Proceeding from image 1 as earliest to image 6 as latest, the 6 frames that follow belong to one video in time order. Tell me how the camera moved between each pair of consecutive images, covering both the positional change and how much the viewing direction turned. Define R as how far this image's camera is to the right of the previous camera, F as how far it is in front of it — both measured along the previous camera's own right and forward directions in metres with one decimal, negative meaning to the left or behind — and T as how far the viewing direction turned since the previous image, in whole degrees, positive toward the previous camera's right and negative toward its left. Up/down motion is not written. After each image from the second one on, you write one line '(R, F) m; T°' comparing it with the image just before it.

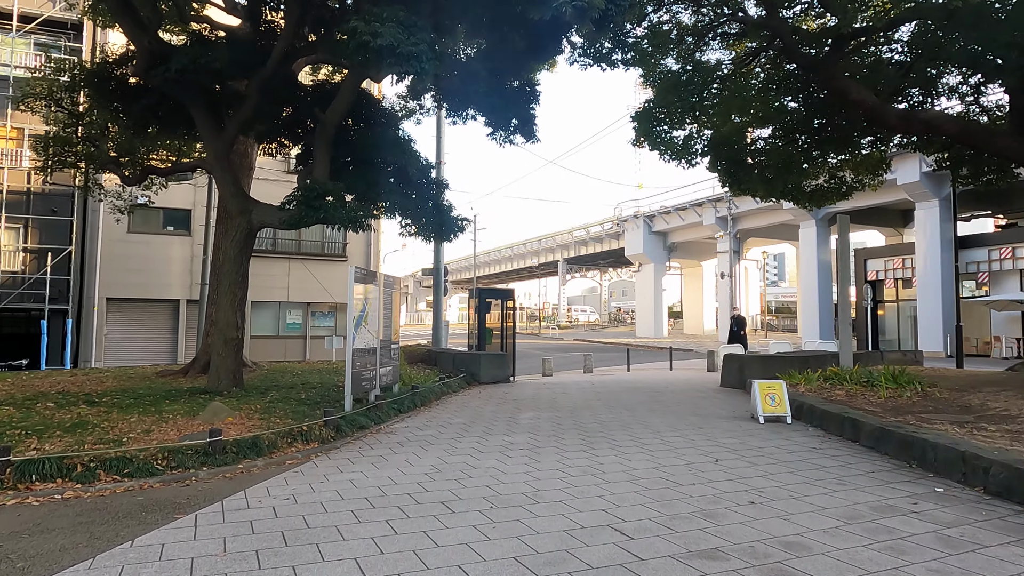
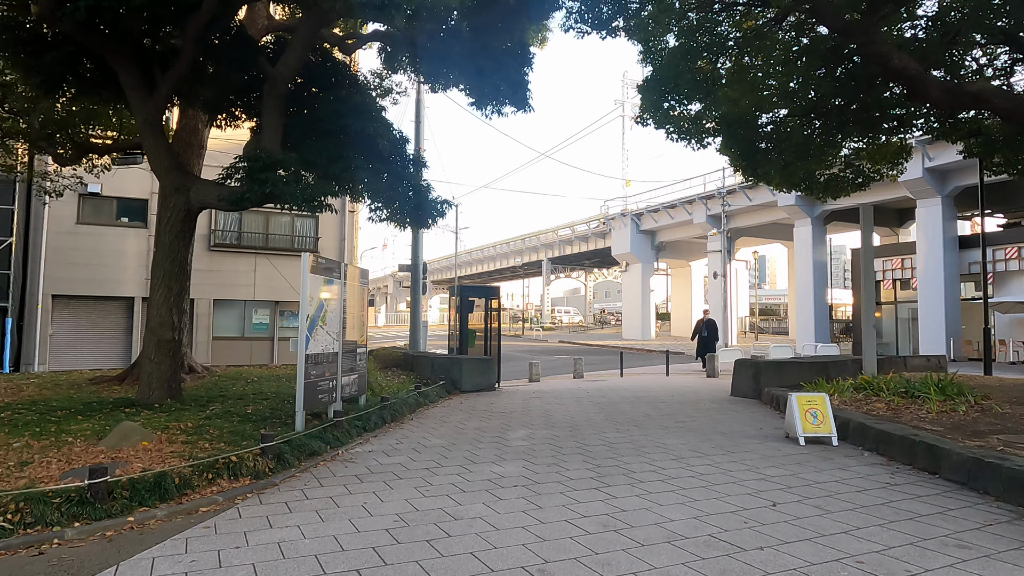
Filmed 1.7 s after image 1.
(-0.1, +1.6) m; +2°
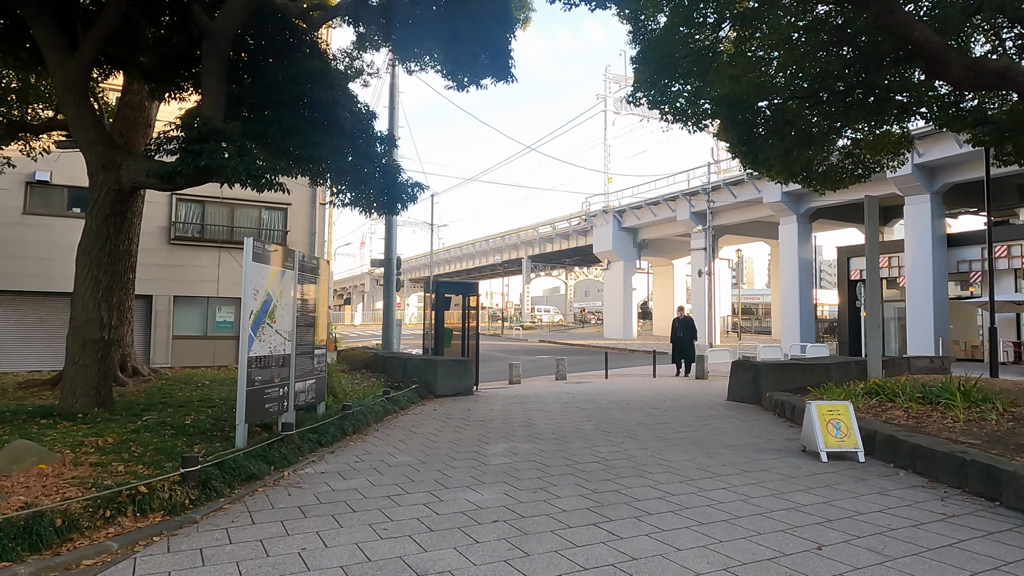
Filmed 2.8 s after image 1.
(0.0, +1.0) m; +2°
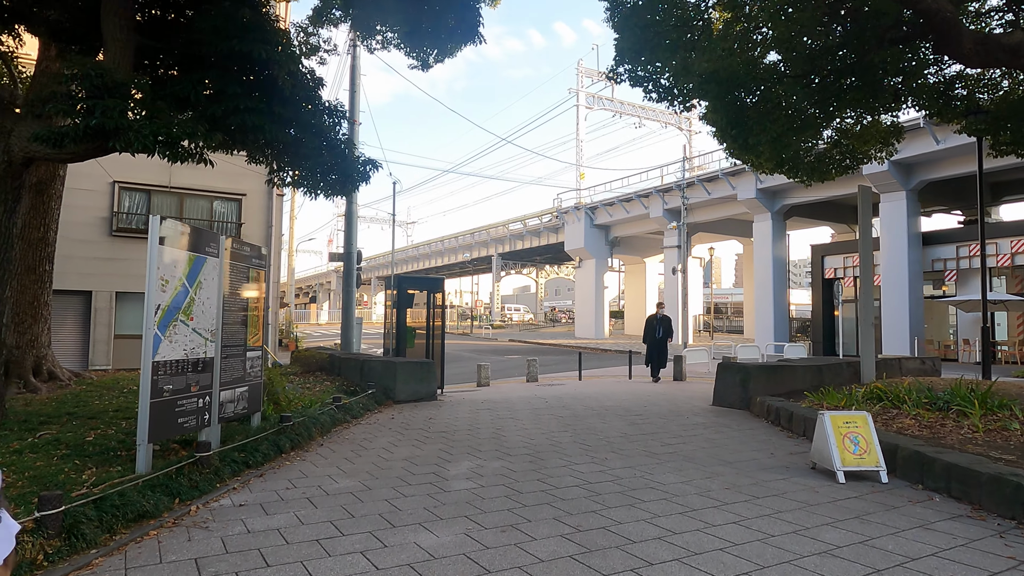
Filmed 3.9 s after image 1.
(0.0, +1.0) m; +3°
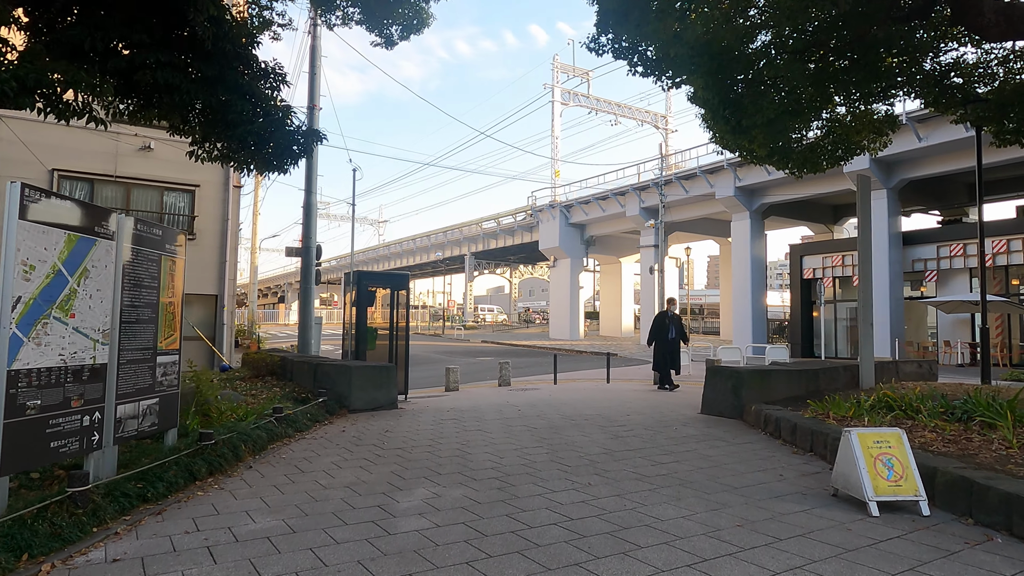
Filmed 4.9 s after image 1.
(+0.1, +1.0) m; +2°
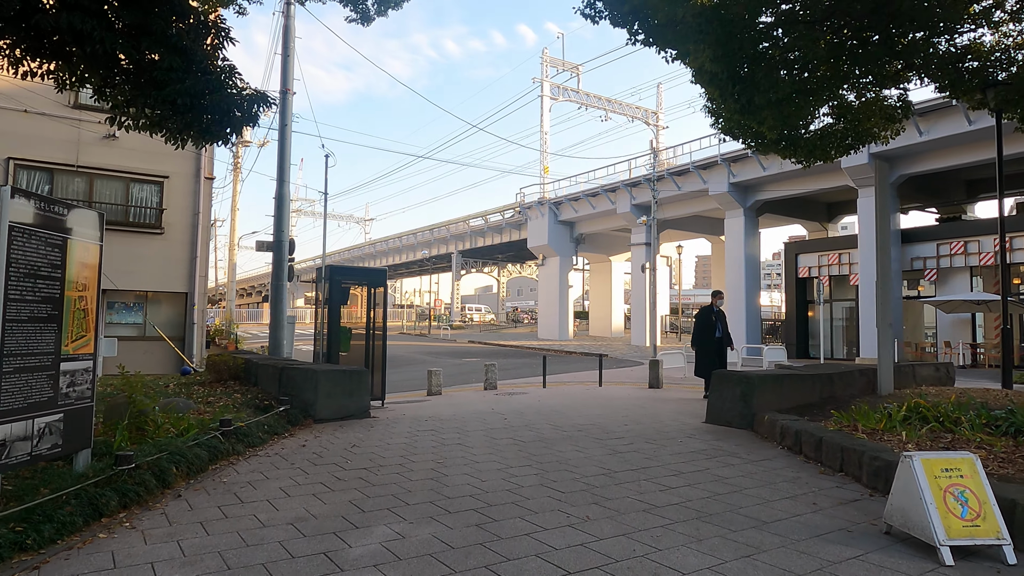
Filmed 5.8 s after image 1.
(0.0, +0.9) m; +1°
